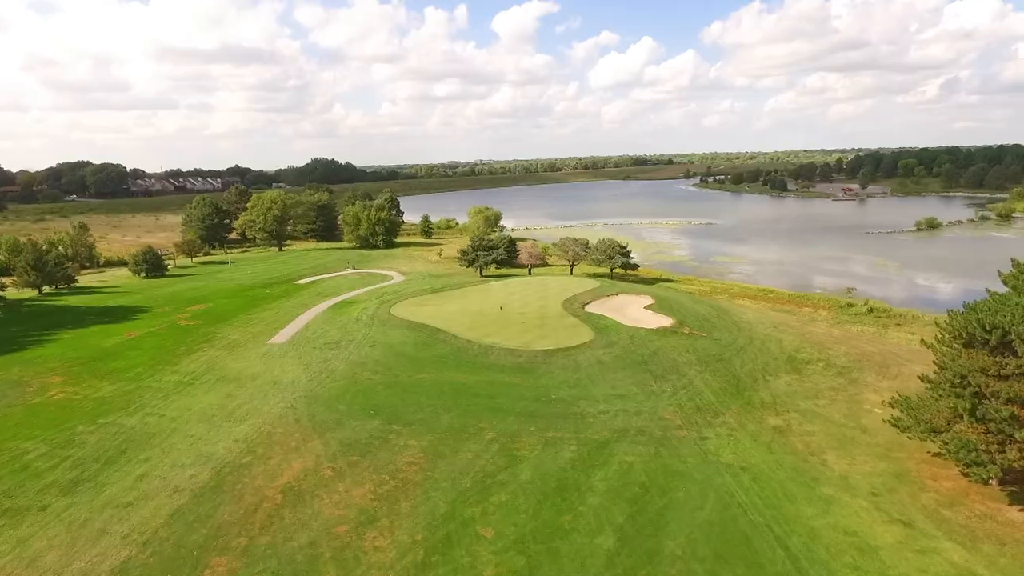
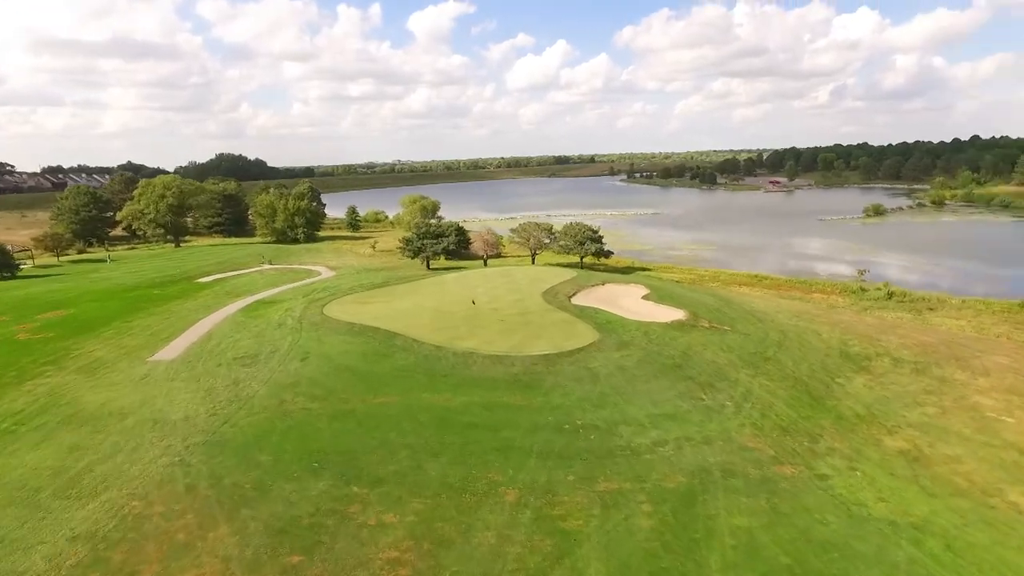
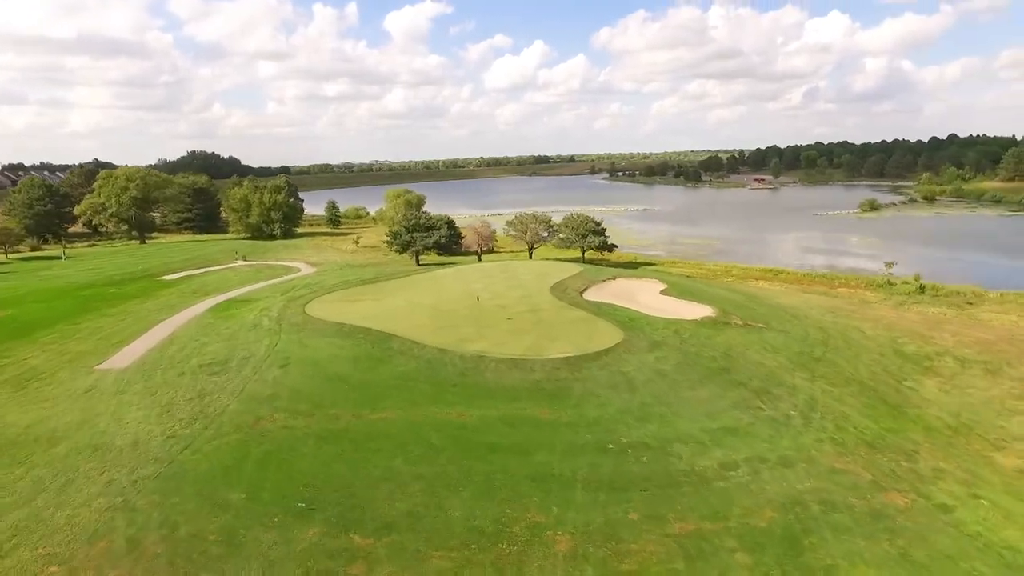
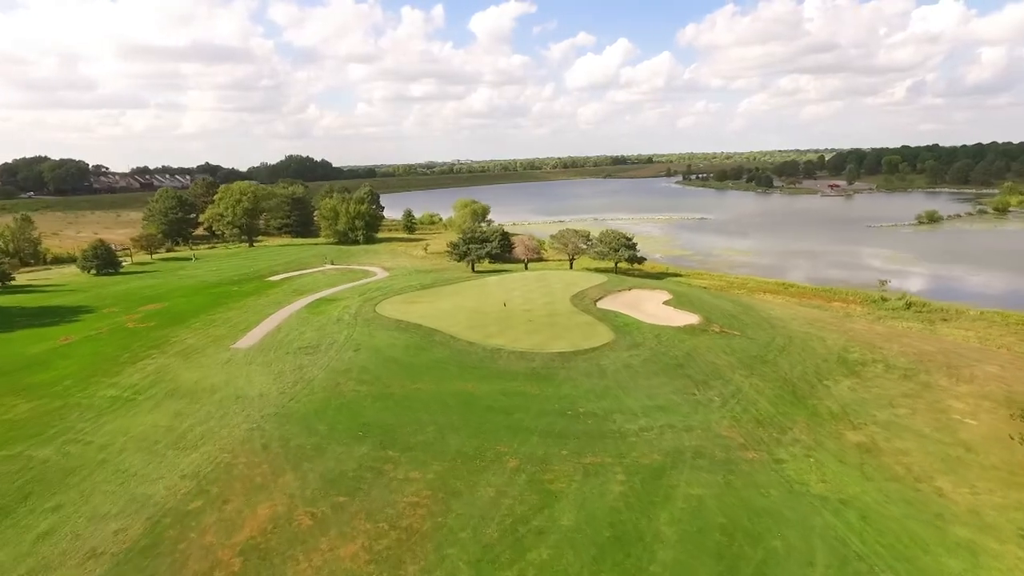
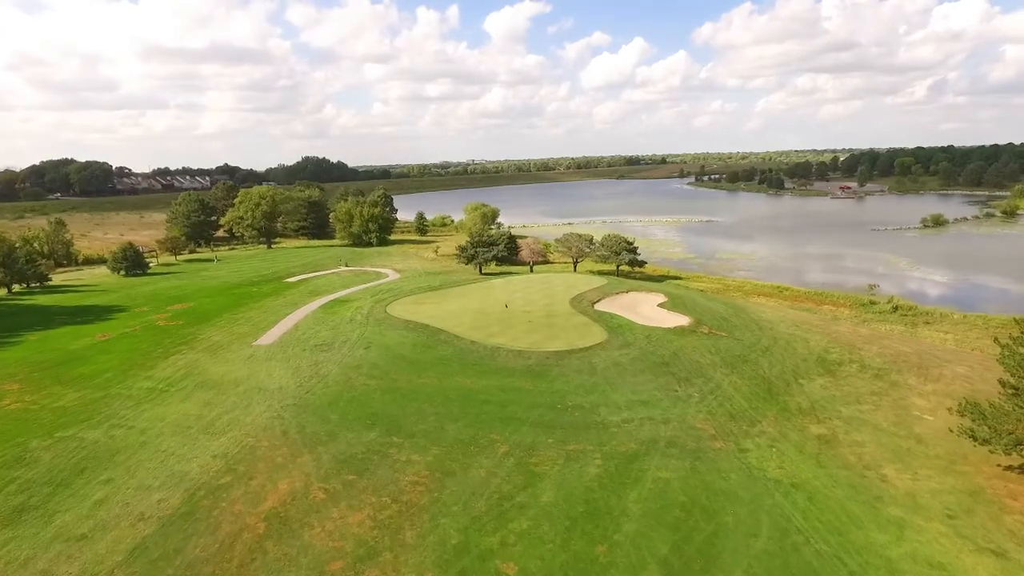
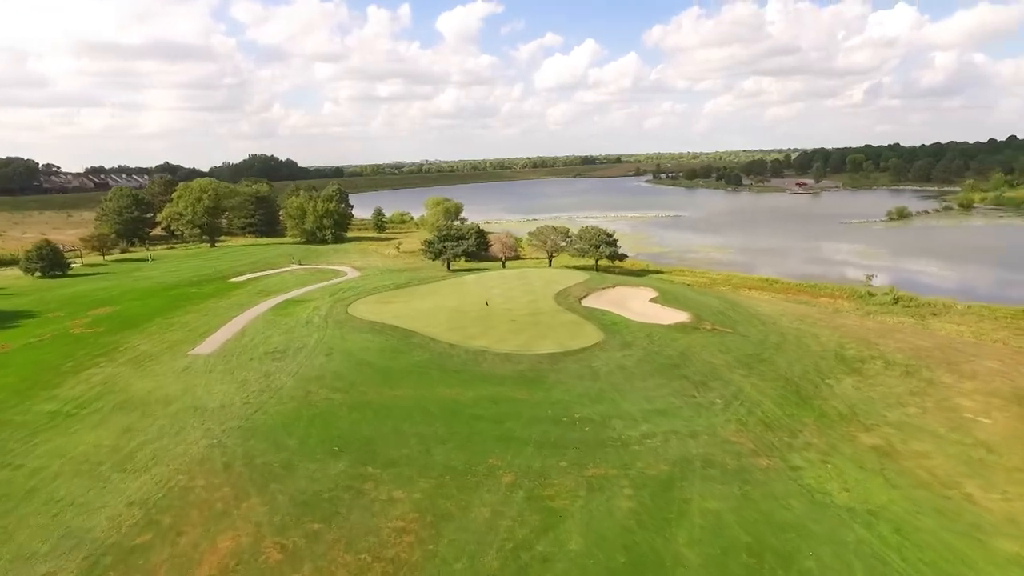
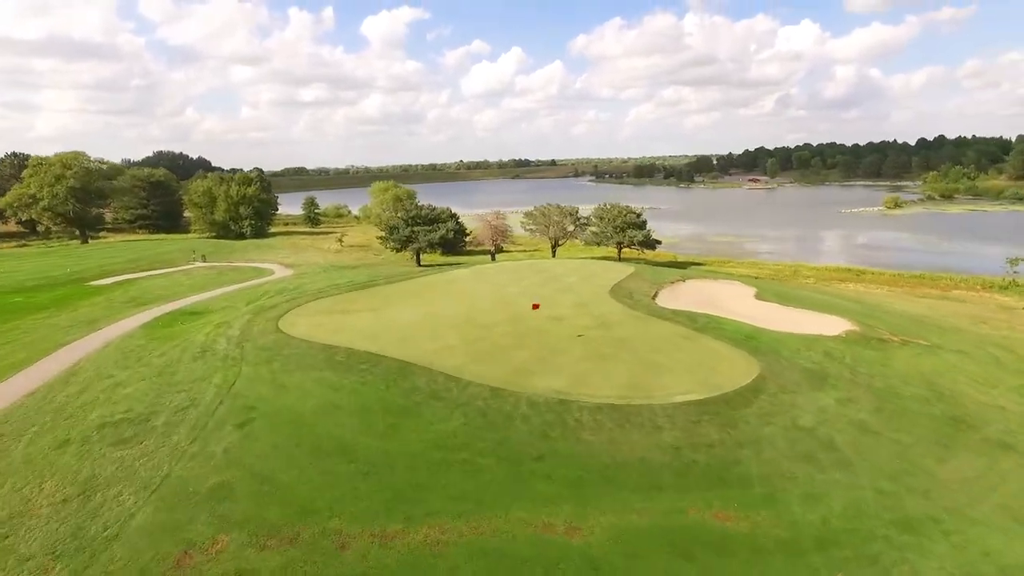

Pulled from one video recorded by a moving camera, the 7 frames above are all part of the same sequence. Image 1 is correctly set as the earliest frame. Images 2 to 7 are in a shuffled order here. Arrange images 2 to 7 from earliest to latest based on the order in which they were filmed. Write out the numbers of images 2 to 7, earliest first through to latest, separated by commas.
5, 4, 6, 2, 3, 7
